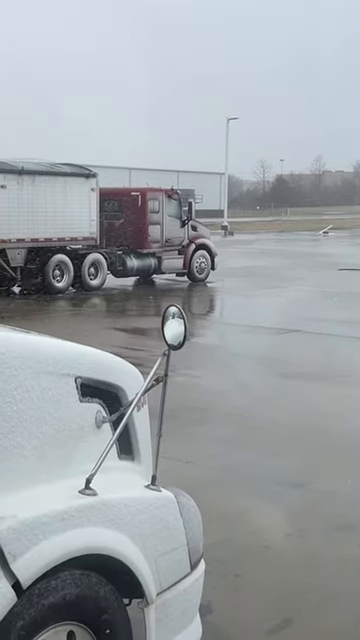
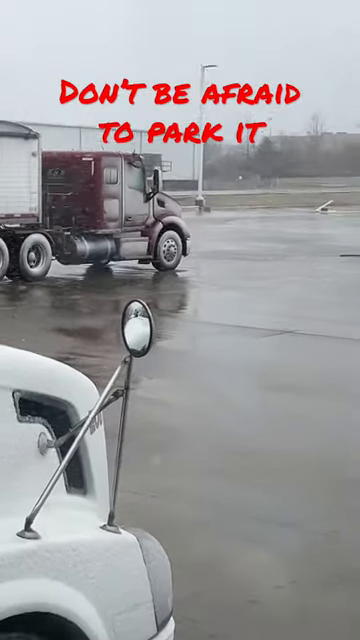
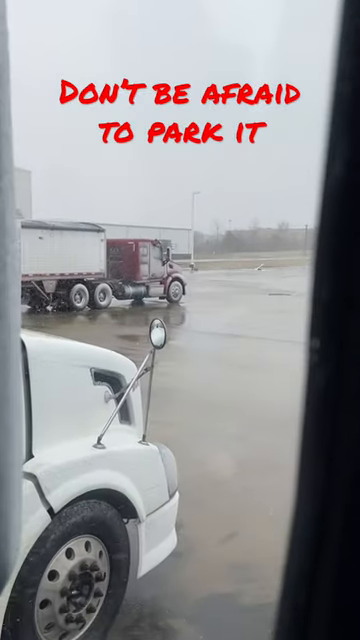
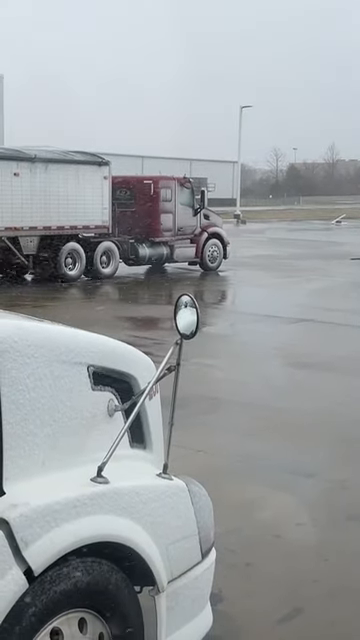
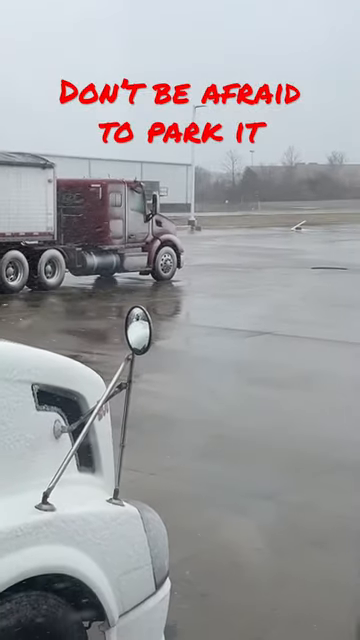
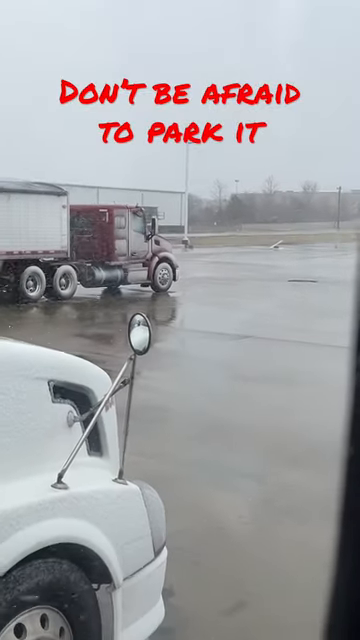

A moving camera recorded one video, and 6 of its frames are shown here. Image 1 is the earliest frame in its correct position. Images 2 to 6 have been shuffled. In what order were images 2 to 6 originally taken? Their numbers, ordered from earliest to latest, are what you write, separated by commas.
4, 2, 5, 6, 3
